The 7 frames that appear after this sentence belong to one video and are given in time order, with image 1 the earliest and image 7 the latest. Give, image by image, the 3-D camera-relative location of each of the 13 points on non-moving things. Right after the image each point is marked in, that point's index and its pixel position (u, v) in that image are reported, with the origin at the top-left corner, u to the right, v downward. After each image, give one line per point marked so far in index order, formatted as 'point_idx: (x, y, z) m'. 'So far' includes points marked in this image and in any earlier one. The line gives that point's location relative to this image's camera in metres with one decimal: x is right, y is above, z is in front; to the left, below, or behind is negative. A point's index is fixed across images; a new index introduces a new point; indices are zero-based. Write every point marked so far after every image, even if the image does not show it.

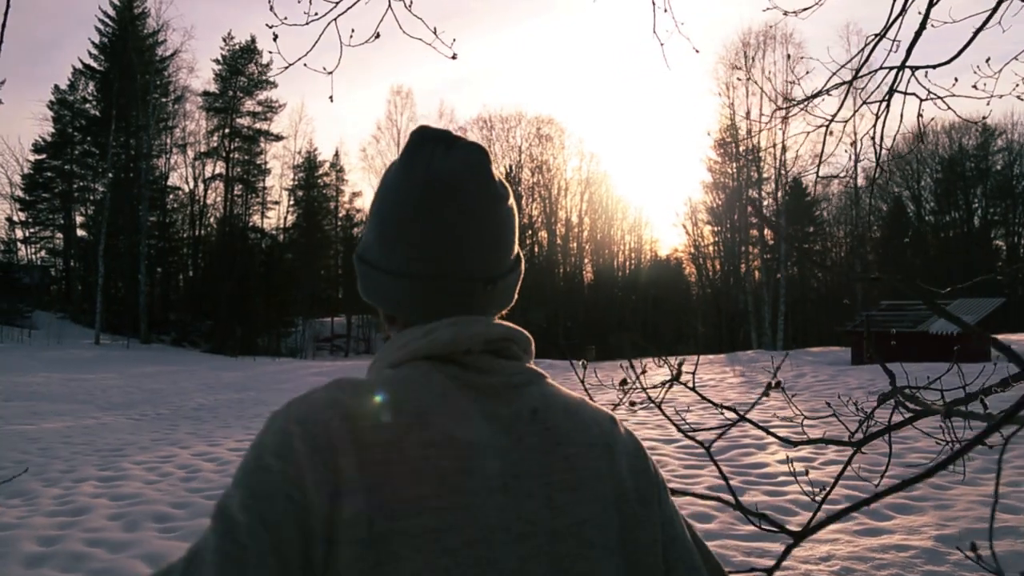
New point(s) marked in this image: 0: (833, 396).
0: (+4.5, -1.5, +11.1) m
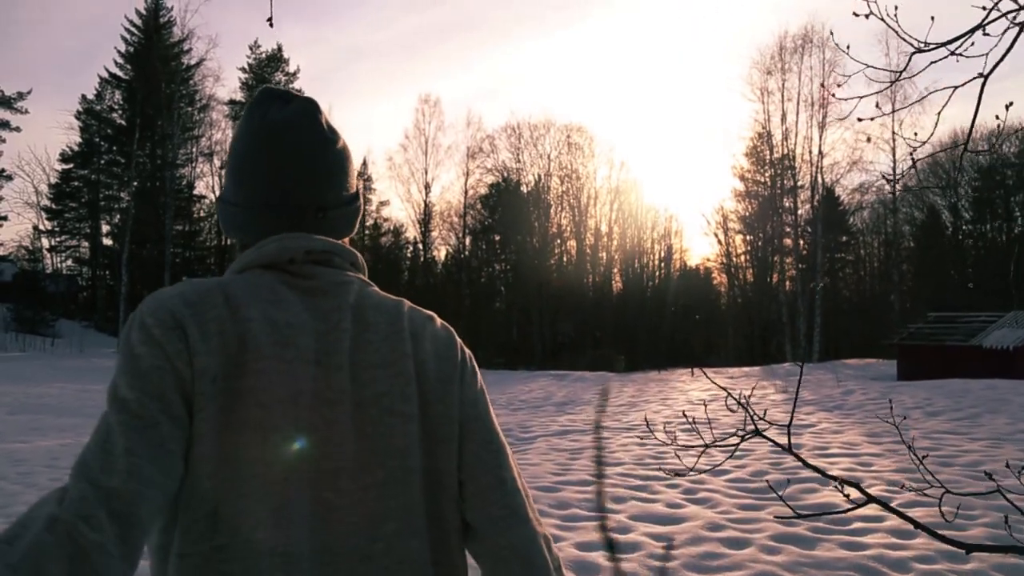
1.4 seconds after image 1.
0: (+4.9, -1.6, +10.1) m
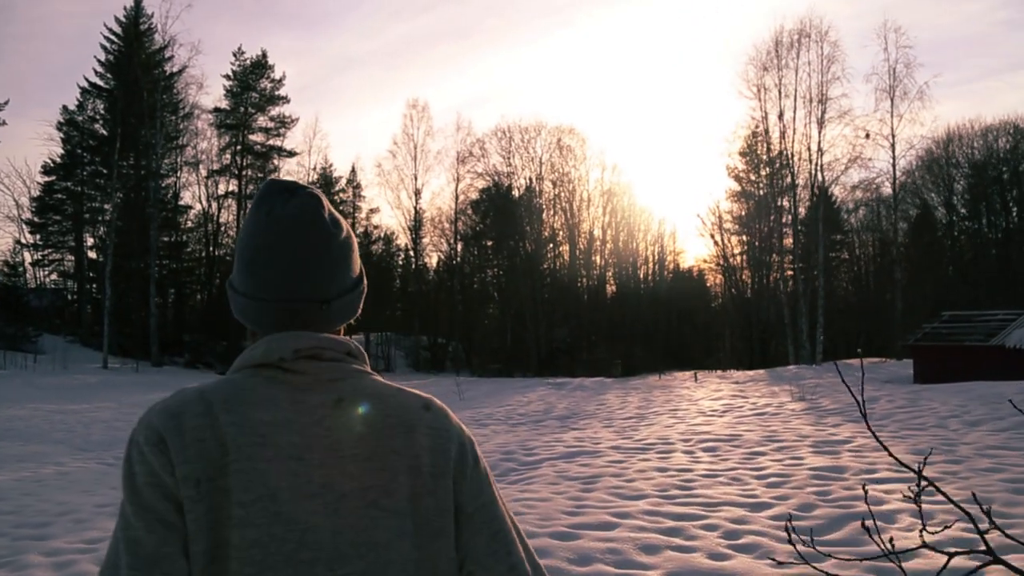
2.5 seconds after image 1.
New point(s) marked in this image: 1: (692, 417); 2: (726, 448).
0: (+4.9, -1.6, +9.3) m
1: (+2.6, -1.8, +11.0) m
2: (+2.2, -1.6, +7.9) m
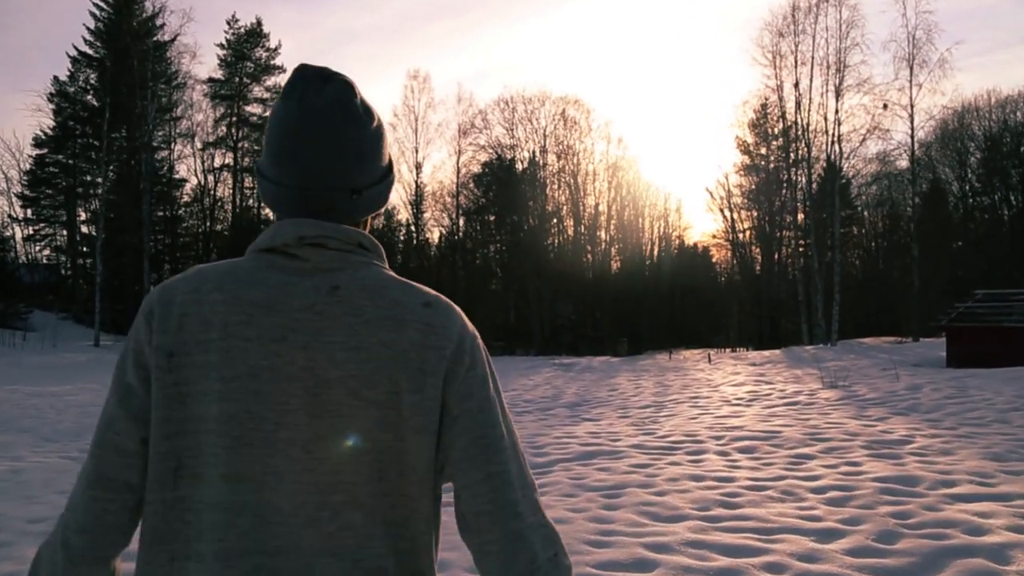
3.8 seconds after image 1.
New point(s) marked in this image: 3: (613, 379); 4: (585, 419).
0: (+5.0, -1.3, +8.3) m
1: (+2.6, -1.5, +10.0) m
2: (+2.3, -1.4, +6.9) m
3: (+2.1, -1.9, +16.4) m
4: (+0.9, -1.7, +10.0) m
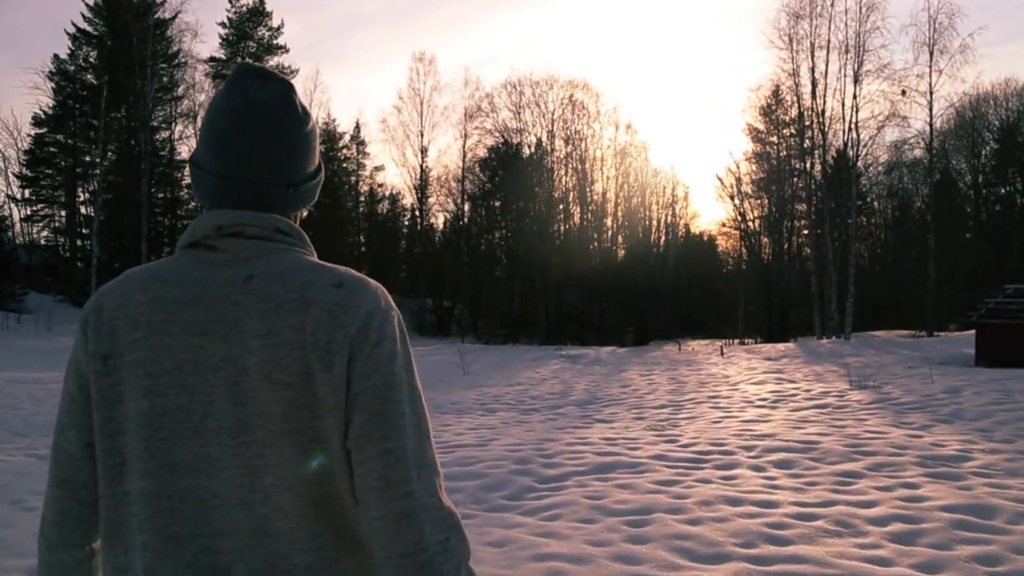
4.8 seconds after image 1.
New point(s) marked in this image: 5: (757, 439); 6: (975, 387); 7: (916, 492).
0: (+5.0, -1.3, +7.5) m
1: (+2.7, -1.5, +9.3) m
2: (+2.3, -1.4, +6.1) m
3: (+2.3, -1.7, +15.6) m
4: (+1.0, -1.6, +9.2) m
5: (+2.3, -1.4, +7.3) m
6: (+5.9, -1.3, +9.9) m
7: (+2.7, -1.4, +5.2) m
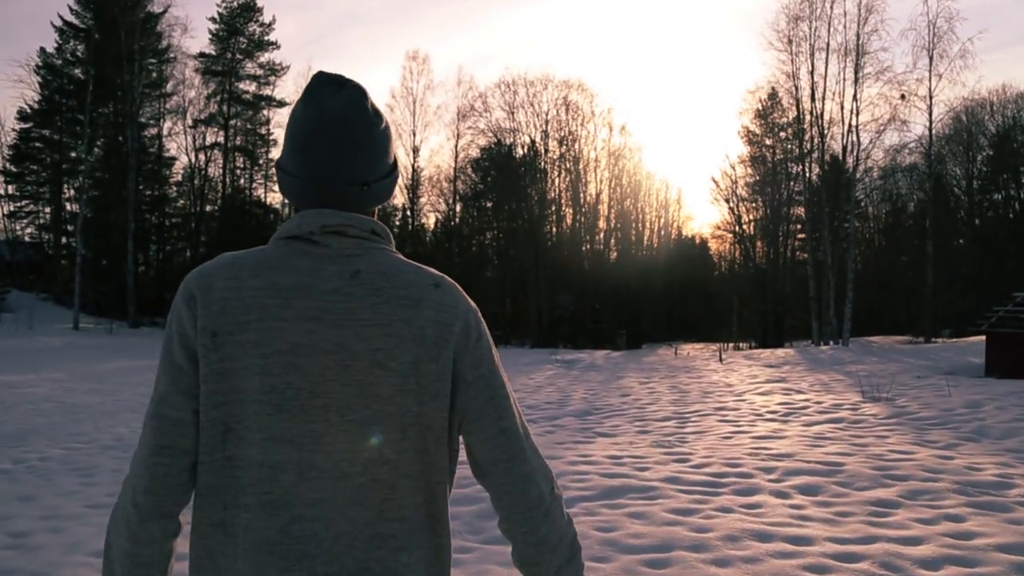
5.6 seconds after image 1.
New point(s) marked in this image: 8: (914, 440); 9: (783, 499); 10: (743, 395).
0: (+5.0, -1.4, +7.0) m
1: (+2.7, -1.5, +8.7) m
2: (+2.3, -1.5, +5.6) m
3: (+2.1, -1.8, +15.1) m
4: (+1.0, -1.6, +8.7) m
5: (+2.3, -1.5, +6.8) m
6: (+5.8, -1.4, +9.4) m
7: (+2.7, -1.4, +4.7) m
8: (+3.9, -1.5, +7.5) m
9: (+1.9, -1.5, +5.4) m
10: (+3.5, -1.6, +11.8) m
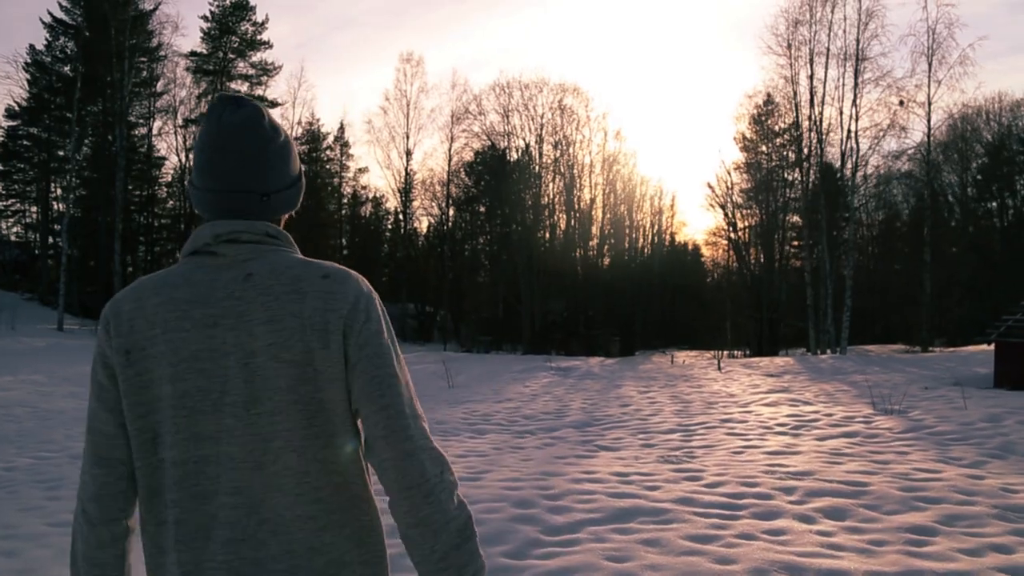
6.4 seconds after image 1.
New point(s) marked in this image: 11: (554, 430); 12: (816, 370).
0: (+5.0, -1.5, +6.6) m
1: (+2.7, -1.6, +8.3) m
2: (+2.3, -1.5, +5.2) m
3: (+2.0, -1.9, +14.7) m
4: (+1.0, -1.7, +8.2) m
5: (+2.3, -1.5, +6.3) m
6: (+5.8, -1.5, +9.0) m
7: (+2.7, -1.5, +4.3) m
8: (+3.9, -1.5, +7.1) m
9: (+1.9, -1.5, +5.0) m
10: (+3.5, -1.7, +11.4) m
11: (+0.5, -1.8, +9.8) m
12: (+7.0, -1.9, +17.9) m
